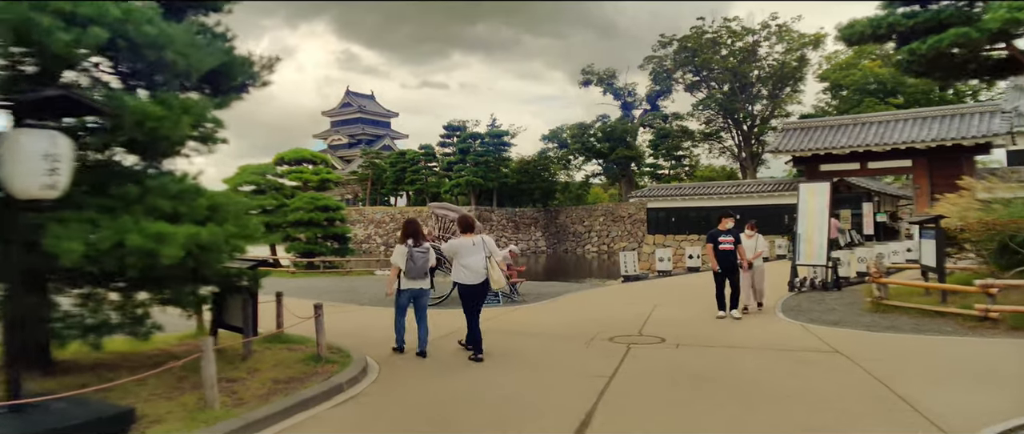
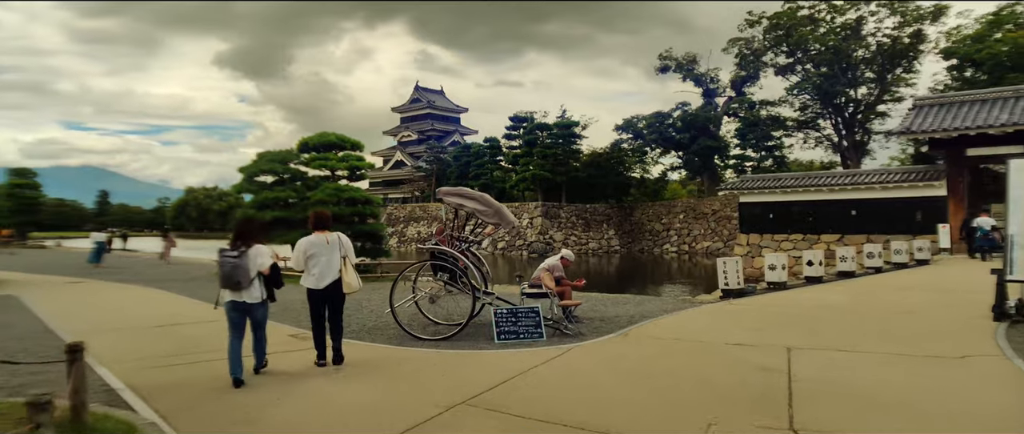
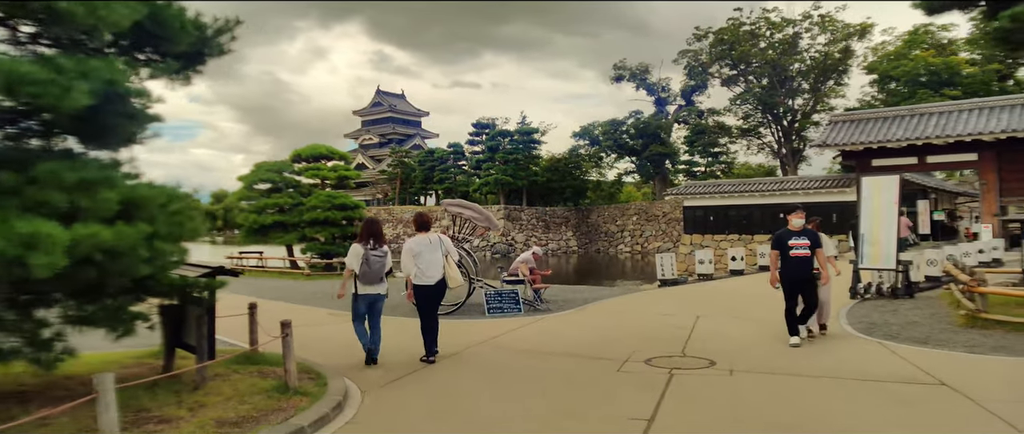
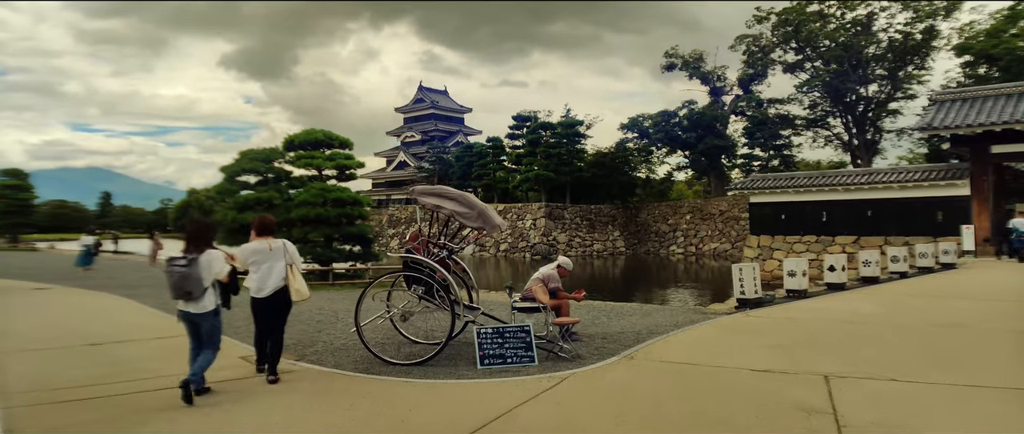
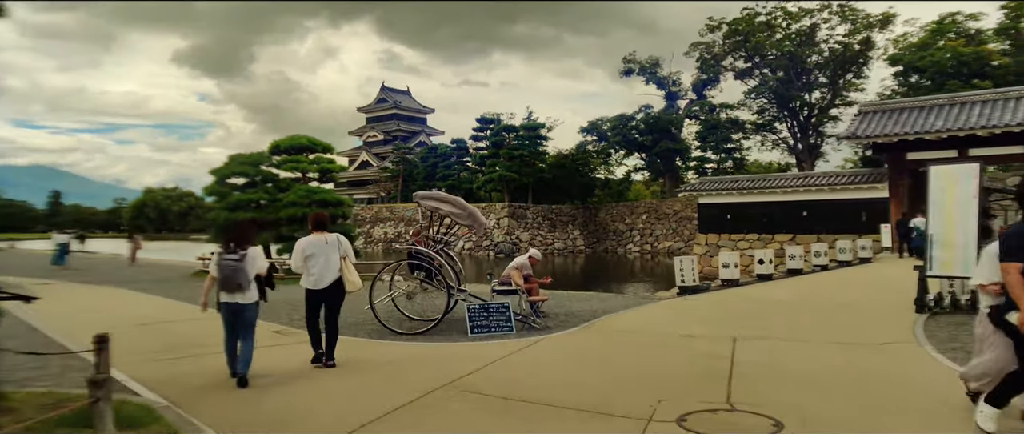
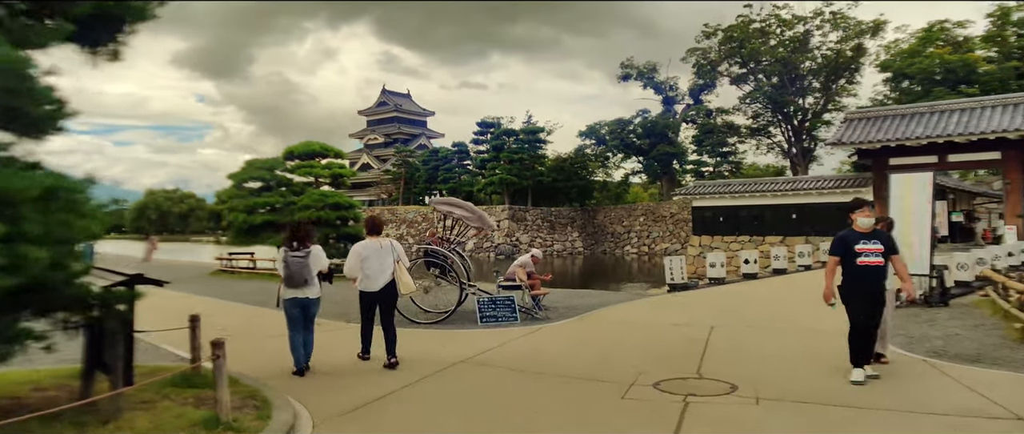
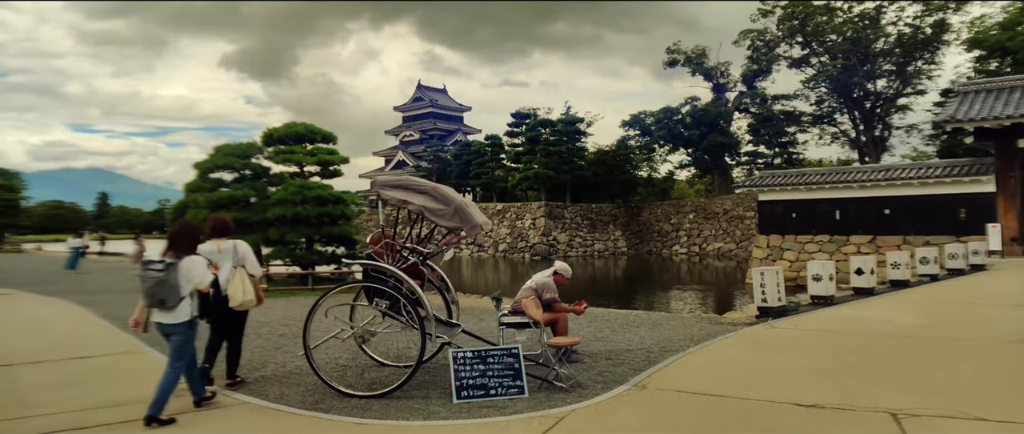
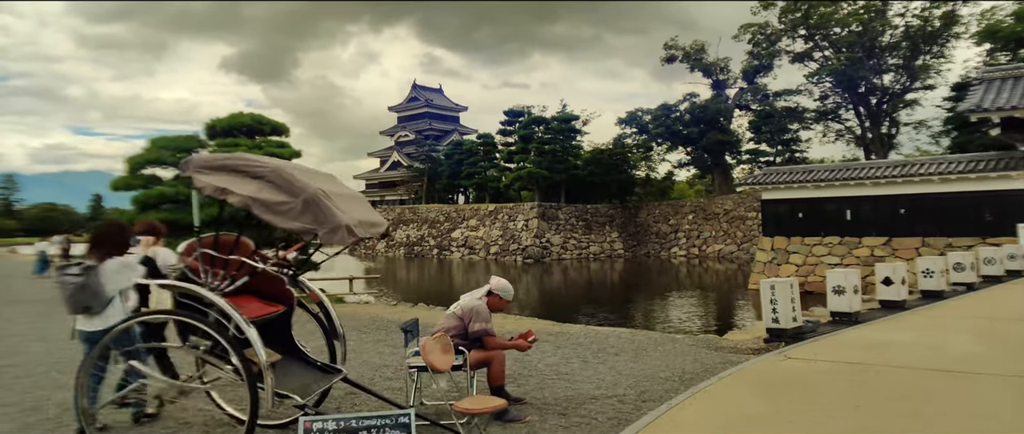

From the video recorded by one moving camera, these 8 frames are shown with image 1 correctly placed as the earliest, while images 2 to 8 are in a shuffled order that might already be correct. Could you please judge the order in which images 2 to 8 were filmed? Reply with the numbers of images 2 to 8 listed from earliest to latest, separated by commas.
3, 6, 5, 2, 4, 7, 8
